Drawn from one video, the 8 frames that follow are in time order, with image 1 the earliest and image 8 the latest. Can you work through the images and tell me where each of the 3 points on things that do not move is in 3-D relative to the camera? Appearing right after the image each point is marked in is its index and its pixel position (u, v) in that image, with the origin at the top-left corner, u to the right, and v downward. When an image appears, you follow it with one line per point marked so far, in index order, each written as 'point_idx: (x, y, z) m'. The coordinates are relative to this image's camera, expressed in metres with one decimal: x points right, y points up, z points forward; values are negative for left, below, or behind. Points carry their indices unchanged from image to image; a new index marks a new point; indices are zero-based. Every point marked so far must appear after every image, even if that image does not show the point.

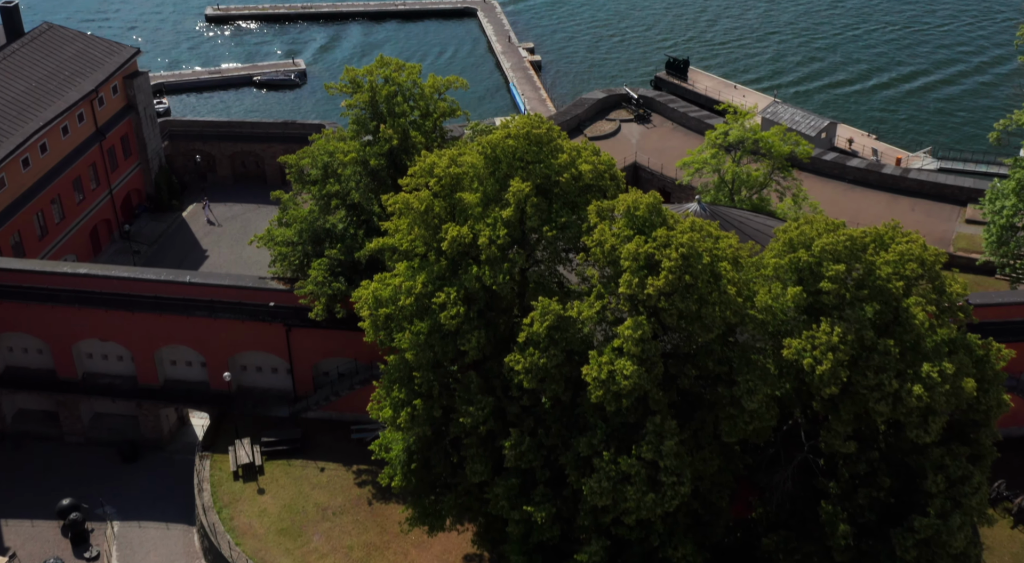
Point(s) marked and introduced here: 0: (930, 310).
0: (+8.1, -0.5, +18.2) m
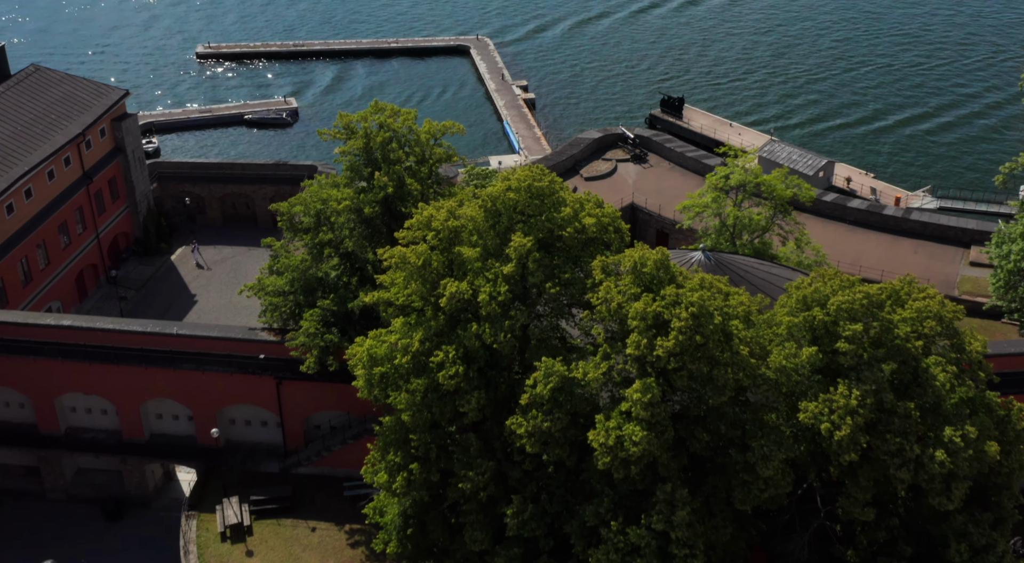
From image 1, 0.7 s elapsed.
0: (+8.2, -1.6, +17.4) m
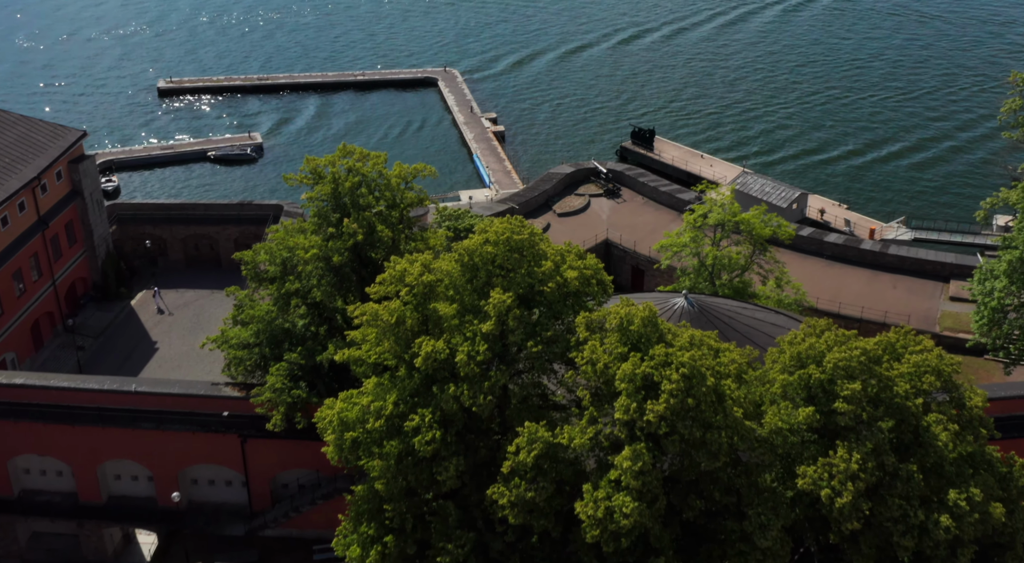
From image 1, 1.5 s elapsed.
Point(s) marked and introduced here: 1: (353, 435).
0: (+7.8, -2.6, +16.7) m
1: (-3.2, -3.1, +18.9) m
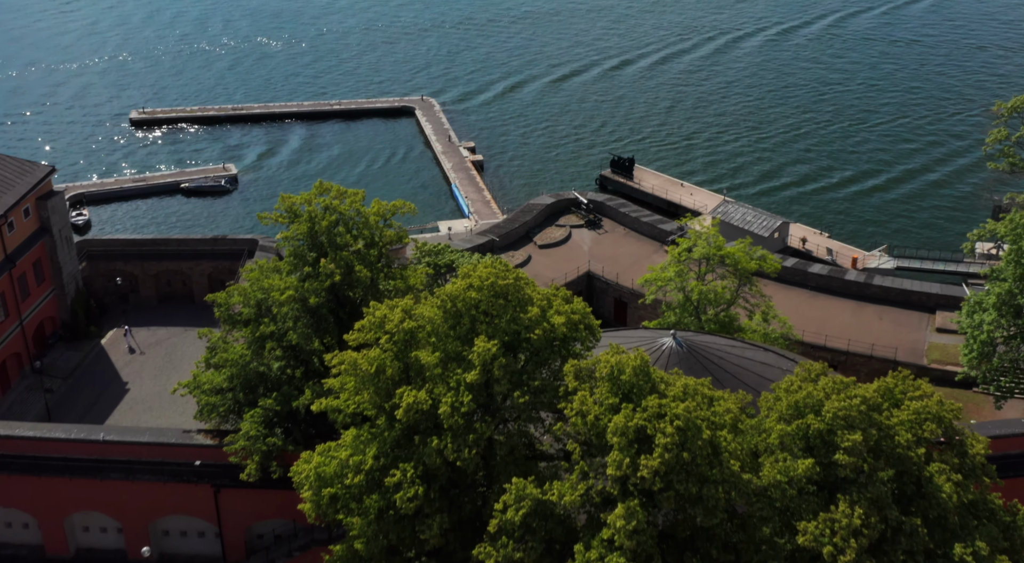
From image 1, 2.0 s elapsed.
0: (+7.6, -3.4, +16.0) m
1: (-3.5, -4.0, +18.0) m
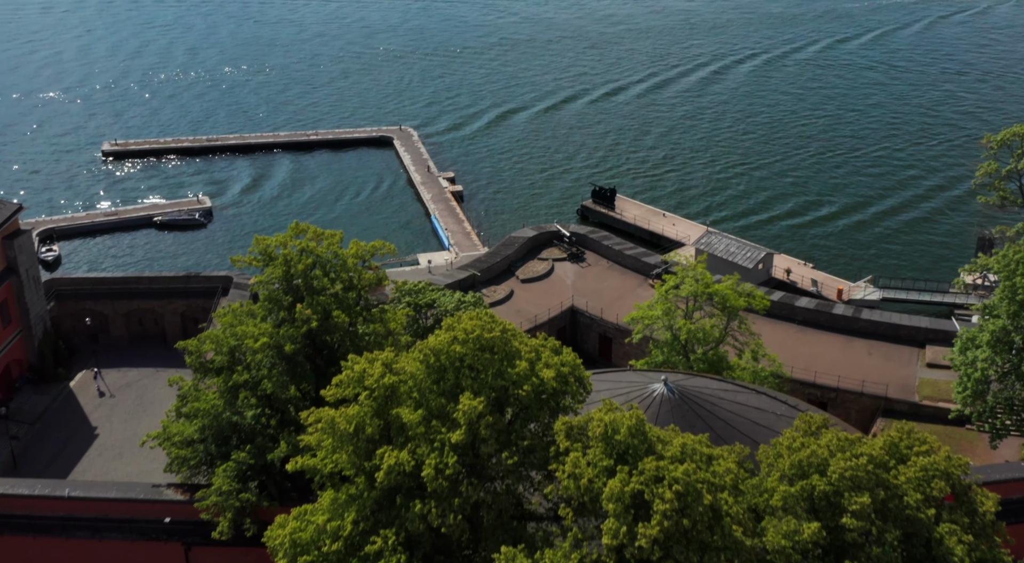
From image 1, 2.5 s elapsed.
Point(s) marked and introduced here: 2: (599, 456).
0: (+7.4, -4.2, +15.2) m
1: (-3.7, -5.0, +17.0) m
2: (+1.4, -2.9, +15.4) m
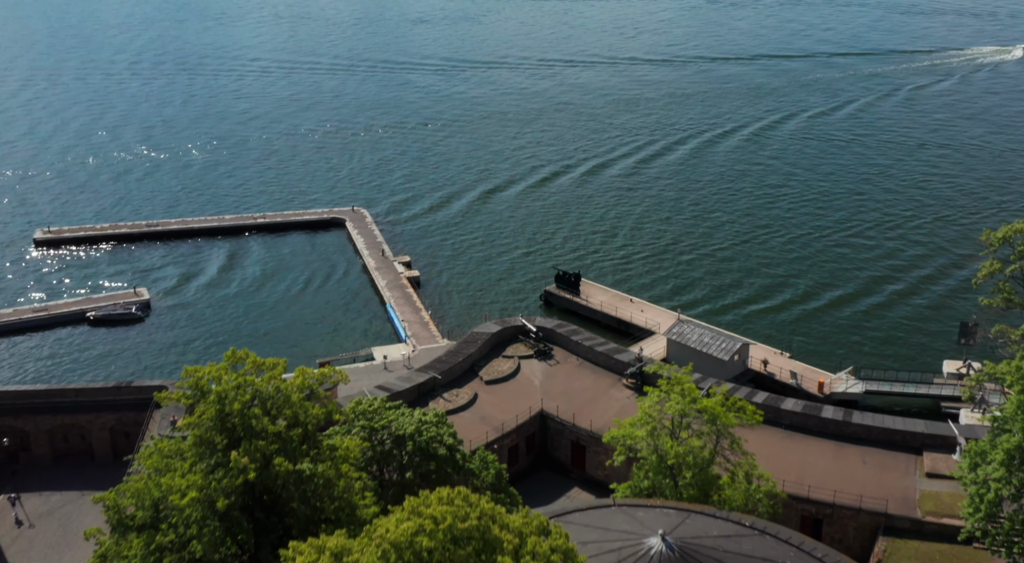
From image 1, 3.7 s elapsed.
0: (+7.3, -6.6, +12.3) m
1: (-3.9, -7.7, +13.4) m
2: (+1.2, -5.3, +12.3) m
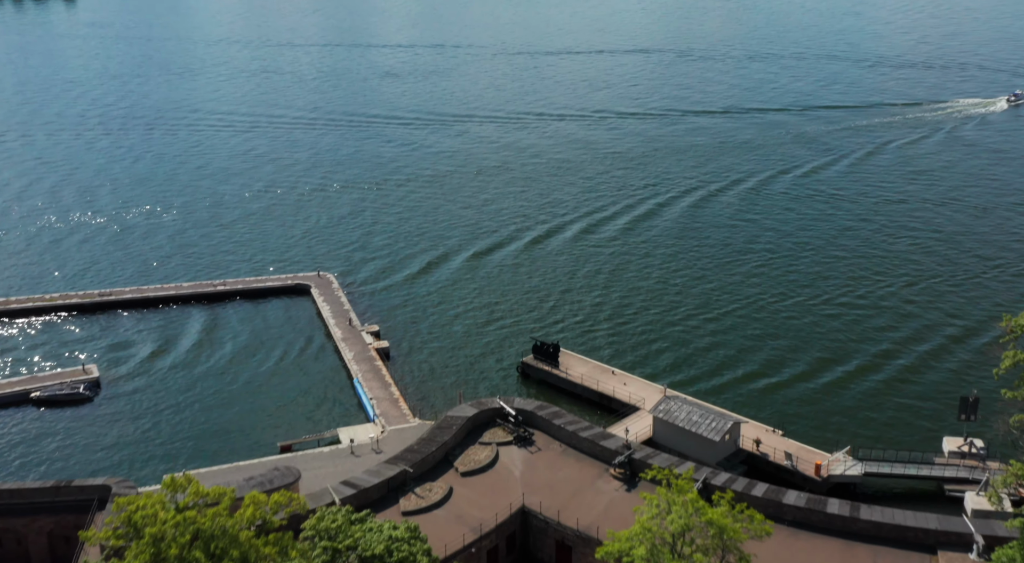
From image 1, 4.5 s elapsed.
0: (+7.3, -8.4, +9.5) m
1: (-3.9, -9.6, +10.2) m
2: (+1.3, -7.2, +9.3) m
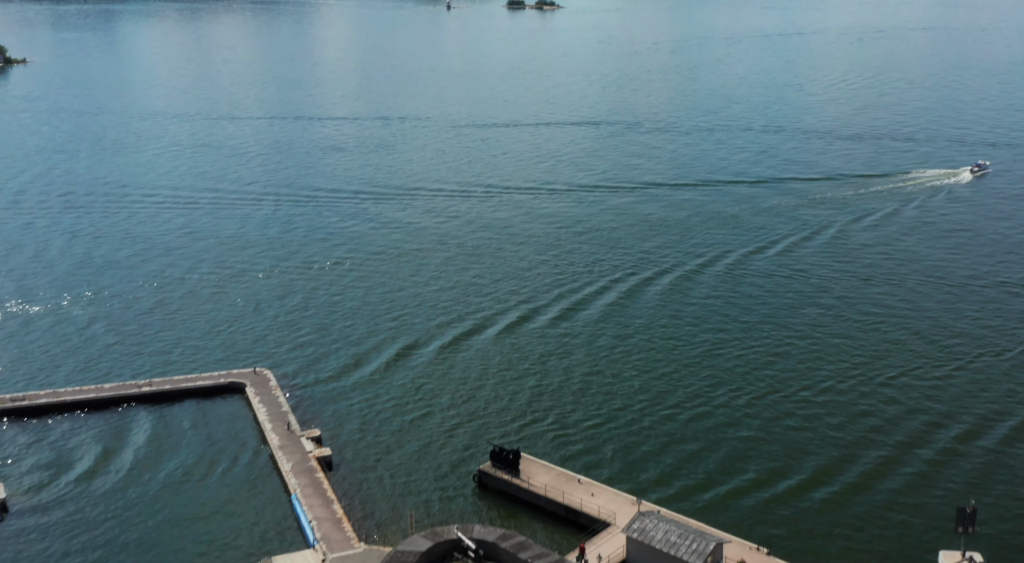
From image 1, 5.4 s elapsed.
0: (+7.5, -10.5, +5.2) m
1: (-3.7, -11.9, +5.2) m
2: (+1.5, -9.4, +4.8) m
